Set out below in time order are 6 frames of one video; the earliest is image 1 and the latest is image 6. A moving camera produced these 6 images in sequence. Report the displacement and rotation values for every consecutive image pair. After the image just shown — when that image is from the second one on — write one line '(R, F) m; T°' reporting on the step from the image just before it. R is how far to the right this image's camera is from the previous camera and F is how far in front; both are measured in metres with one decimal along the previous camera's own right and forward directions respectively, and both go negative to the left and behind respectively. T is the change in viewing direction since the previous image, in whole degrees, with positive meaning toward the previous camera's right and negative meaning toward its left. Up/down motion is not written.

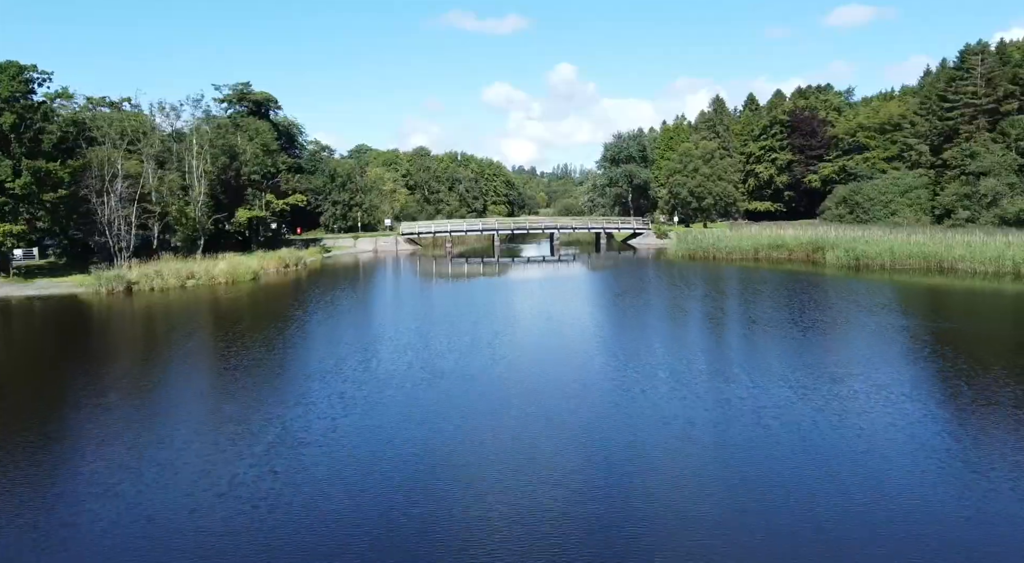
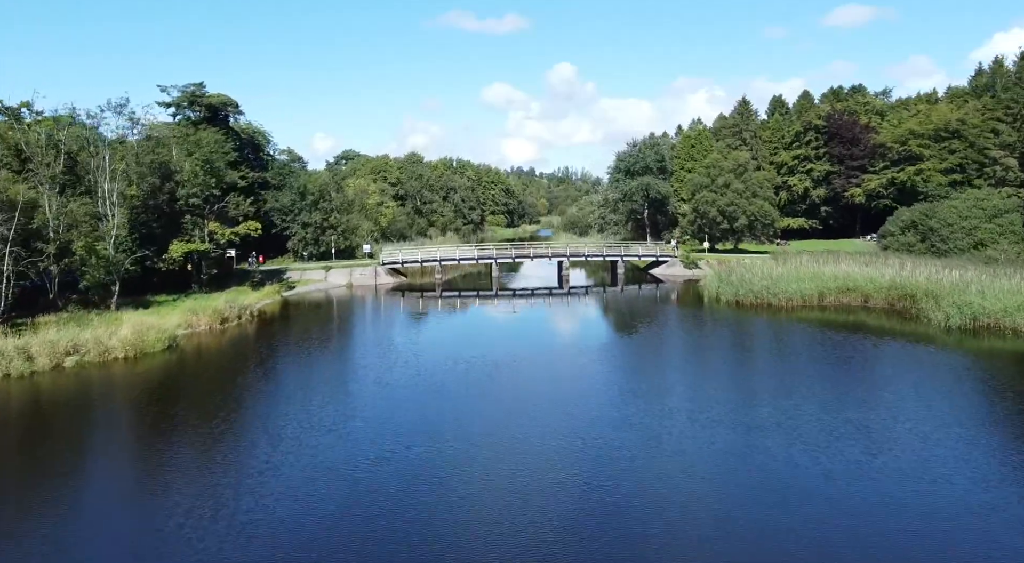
(-0.1, +9.7) m; 0°
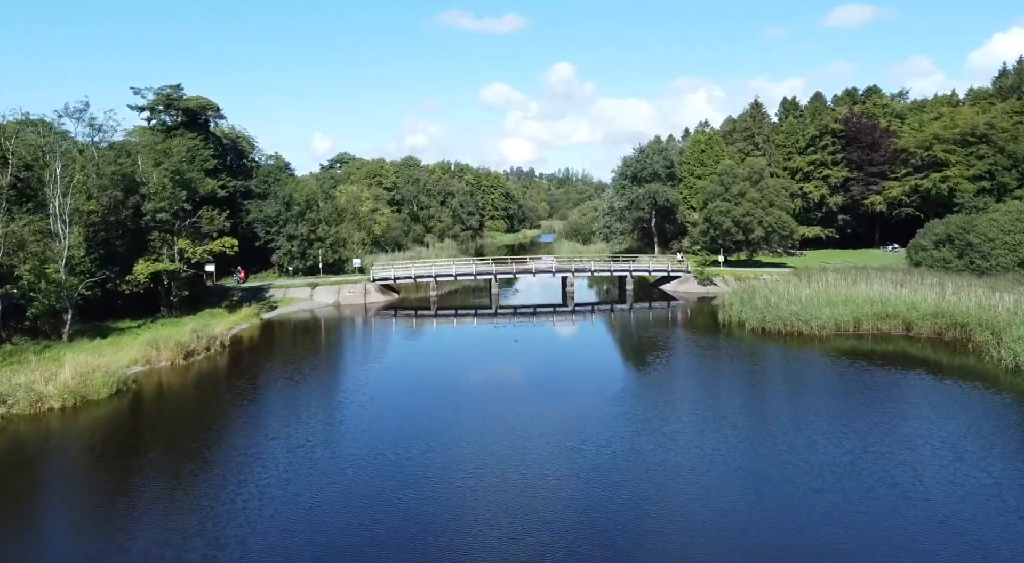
(-0.1, +3.8) m; 0°
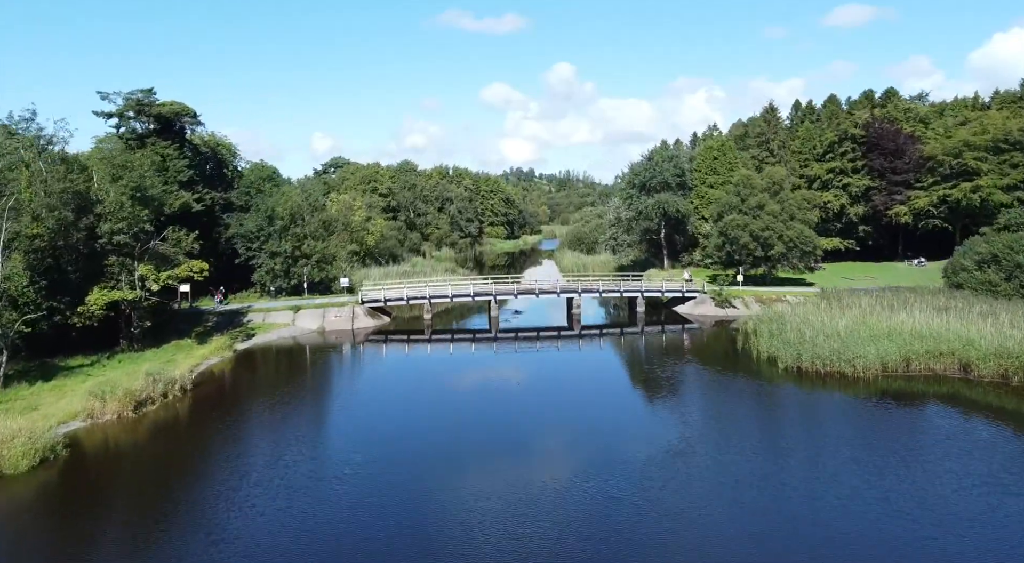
(-0.1, +4.0) m; 0°
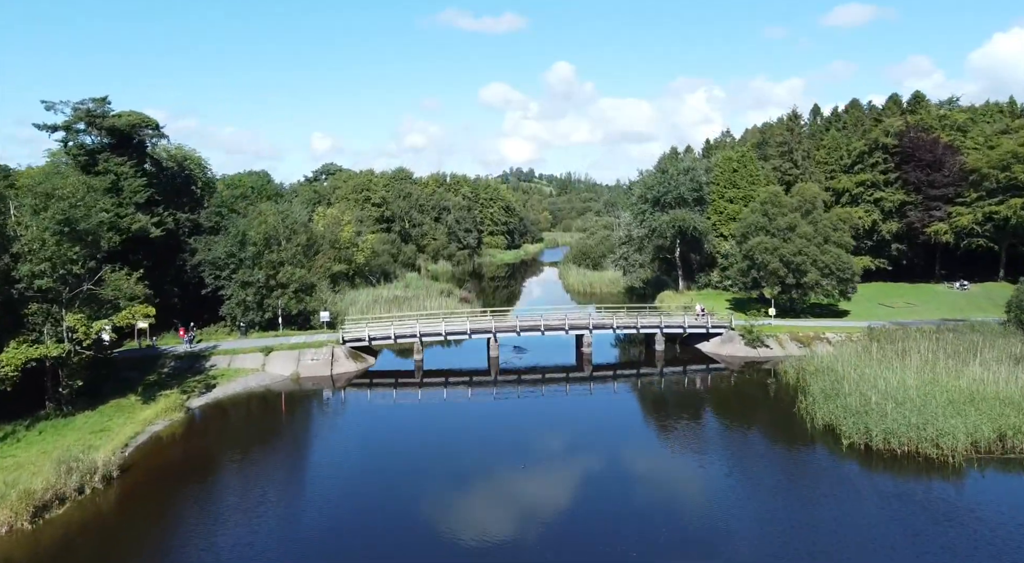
(-0.1, +5.5) m; 0°
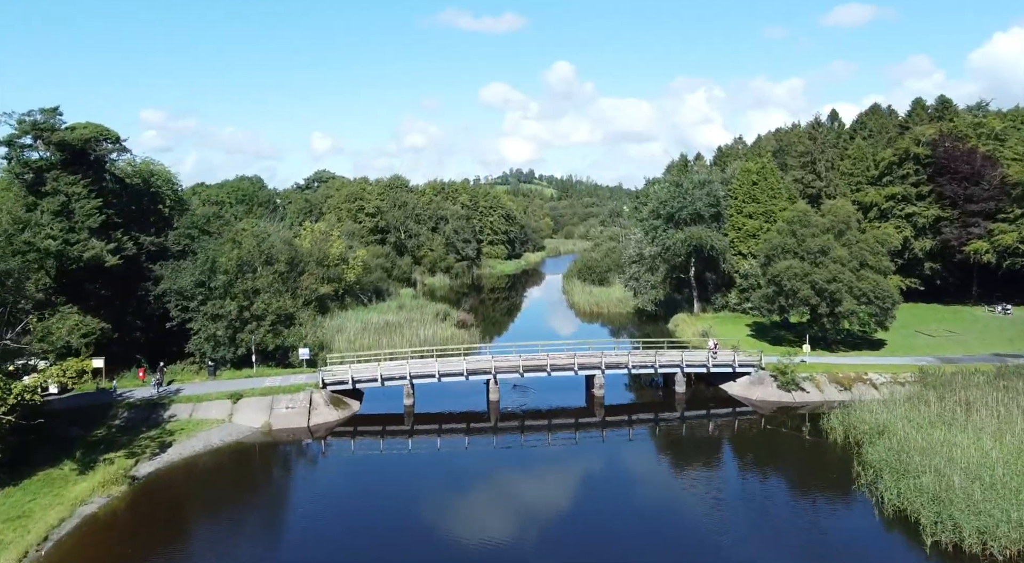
(-0.1, +4.6) m; 0°
